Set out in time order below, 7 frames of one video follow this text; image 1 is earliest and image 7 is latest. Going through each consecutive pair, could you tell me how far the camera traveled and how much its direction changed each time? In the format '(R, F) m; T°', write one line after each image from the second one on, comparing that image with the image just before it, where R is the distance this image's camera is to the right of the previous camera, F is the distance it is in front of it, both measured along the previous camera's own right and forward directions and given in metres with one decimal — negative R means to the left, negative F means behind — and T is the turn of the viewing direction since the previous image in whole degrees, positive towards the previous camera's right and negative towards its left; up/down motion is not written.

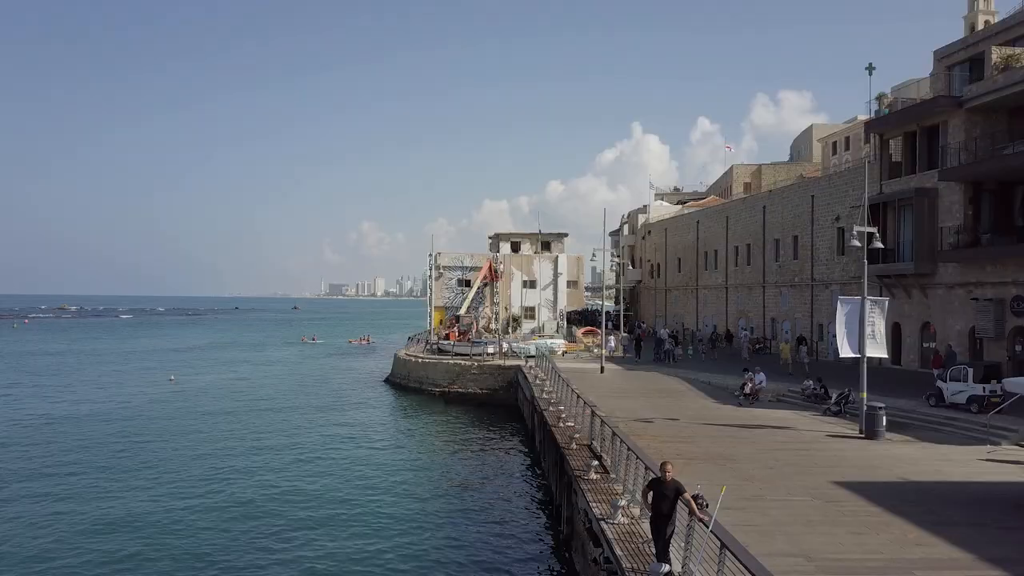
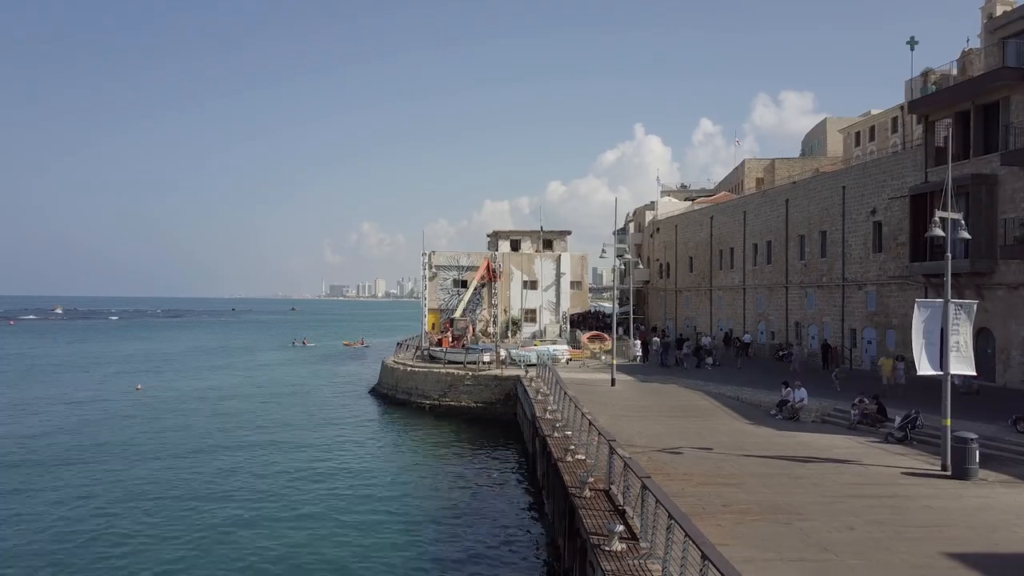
(+0.1, +3.9) m; 0°
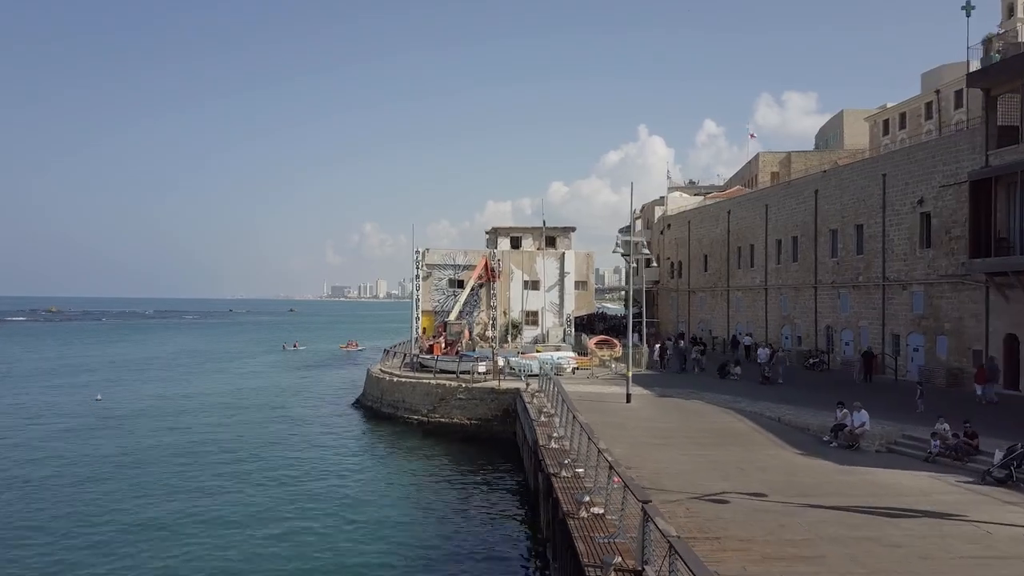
(+0.1, +3.9) m; 0°
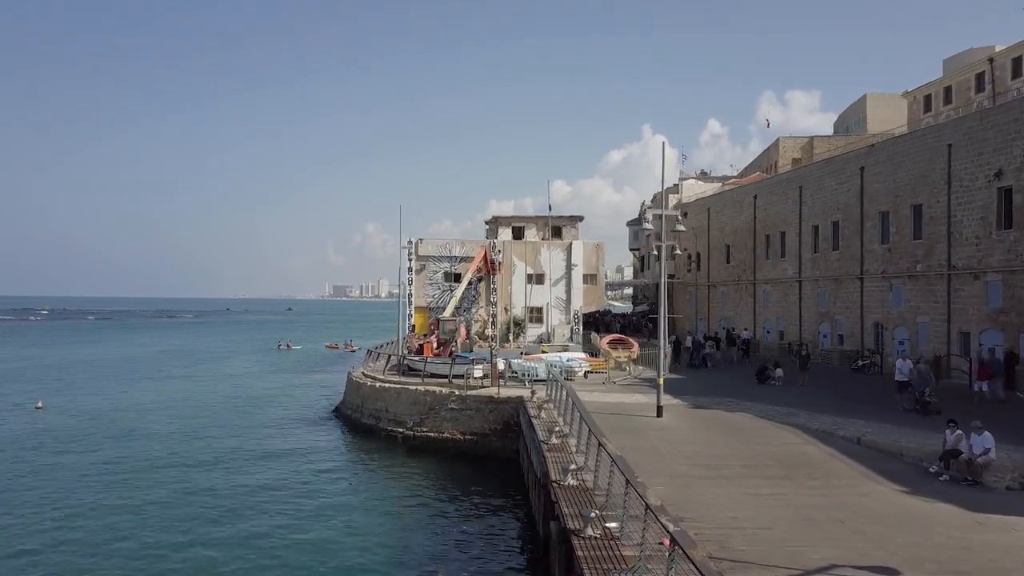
(0.0, +4.6) m; 0°
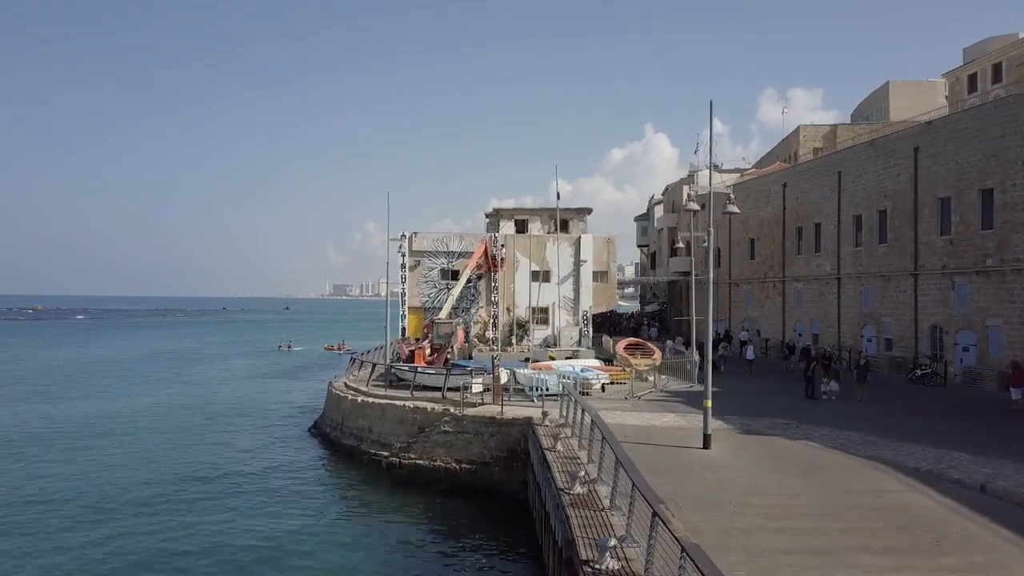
(-0.2, +4.0) m; 0°
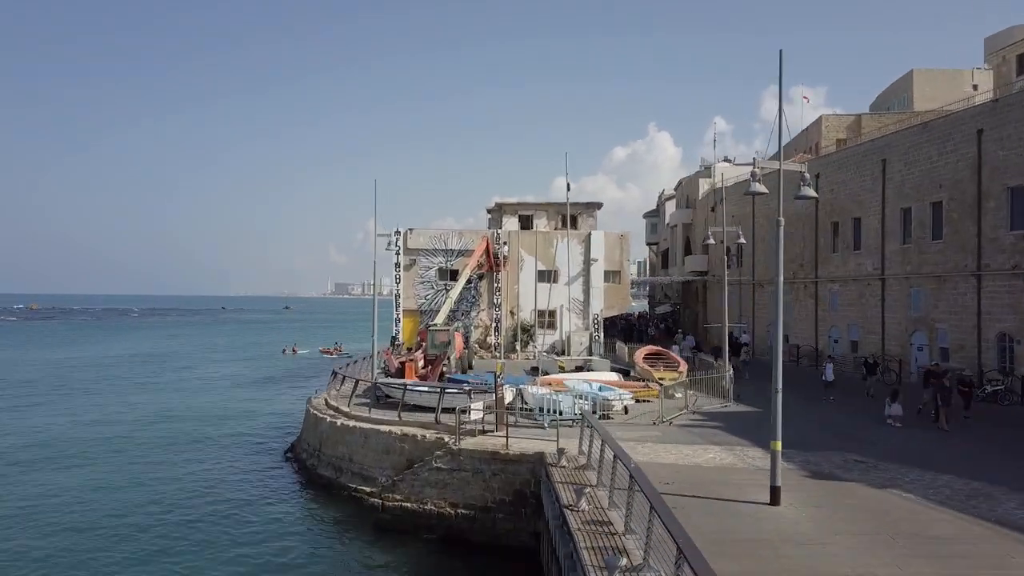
(-0.1, +3.5) m; 0°
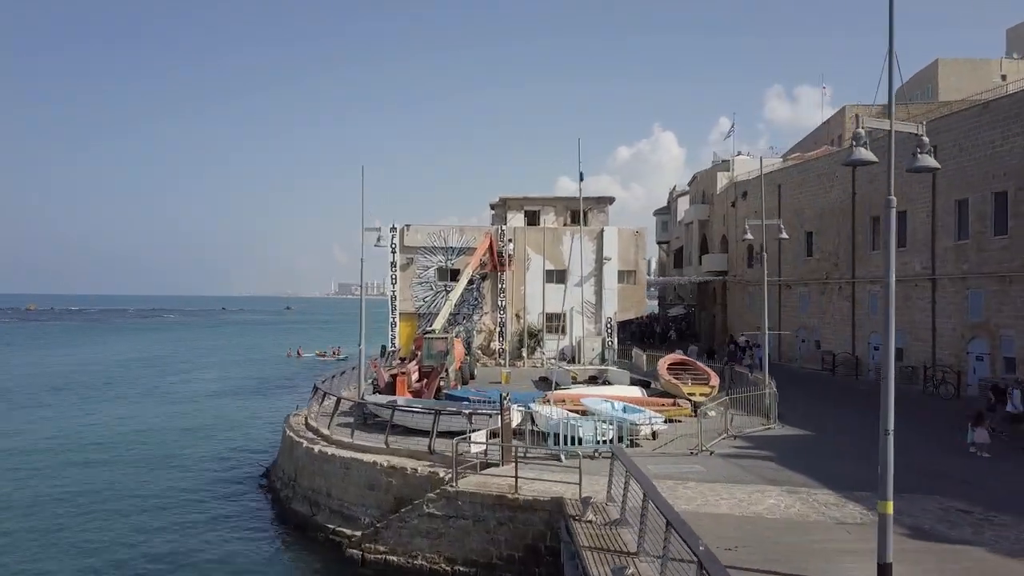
(-0.1, +3.0) m; 0°
